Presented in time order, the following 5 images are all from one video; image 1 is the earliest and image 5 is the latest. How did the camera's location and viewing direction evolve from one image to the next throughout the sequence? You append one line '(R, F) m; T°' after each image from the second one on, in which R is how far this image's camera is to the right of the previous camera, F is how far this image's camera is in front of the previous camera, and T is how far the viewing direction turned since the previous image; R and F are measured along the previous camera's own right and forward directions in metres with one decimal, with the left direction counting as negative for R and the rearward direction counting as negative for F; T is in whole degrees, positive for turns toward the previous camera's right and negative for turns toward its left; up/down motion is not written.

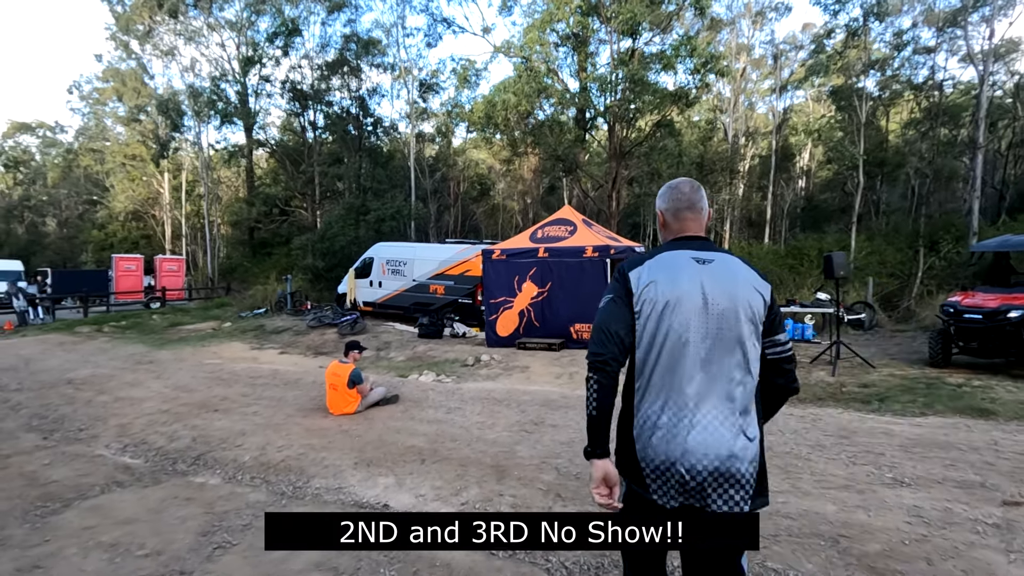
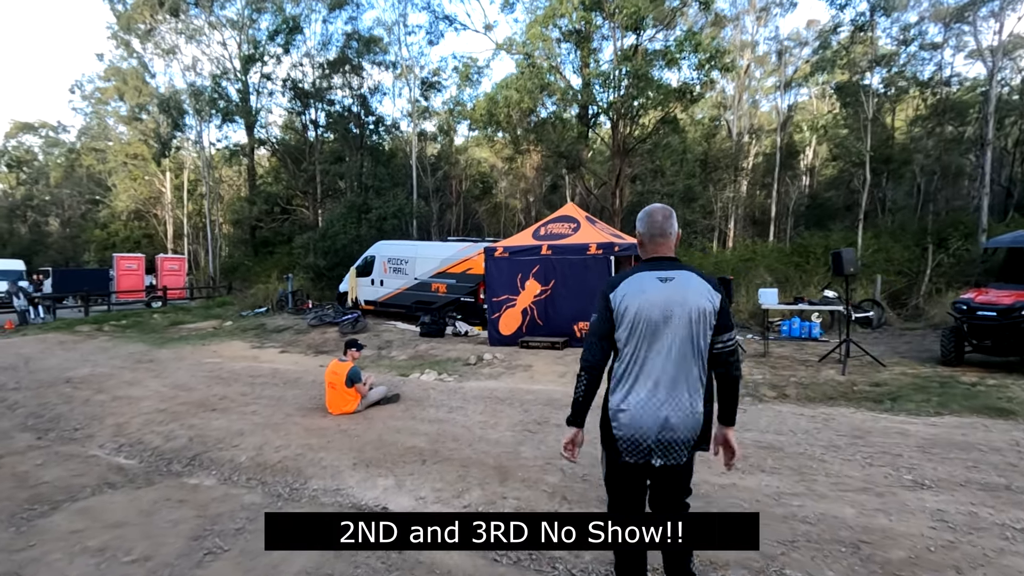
(0.0, +0.1) m; 0°
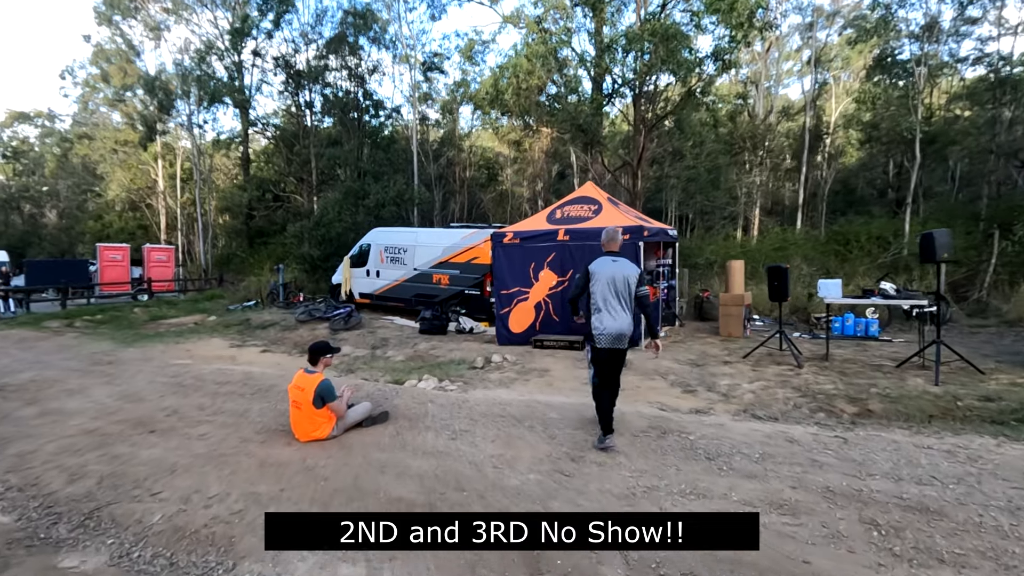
(-0.2, +1.6) m; 0°
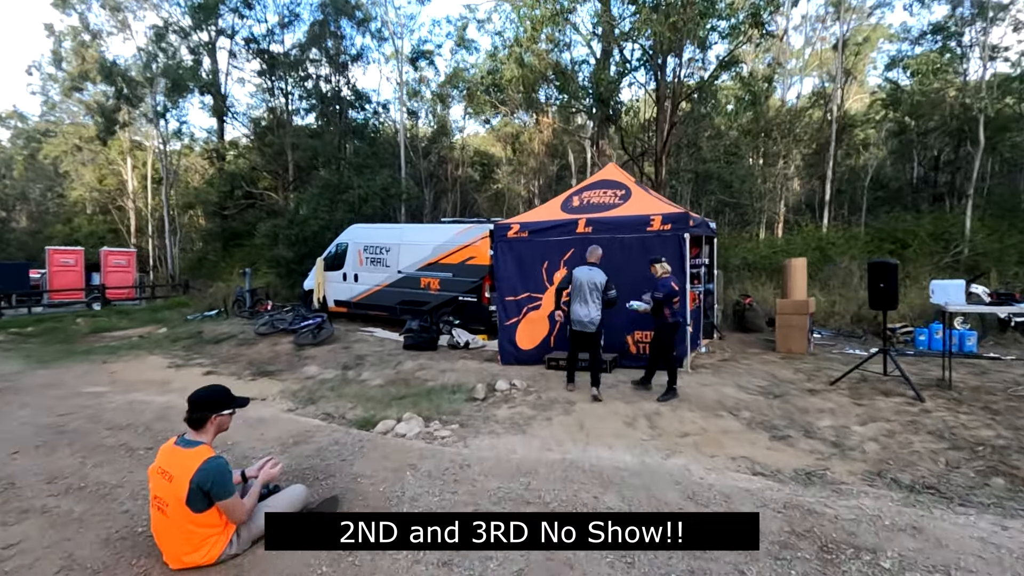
(-0.3, +2.3) m; +1°
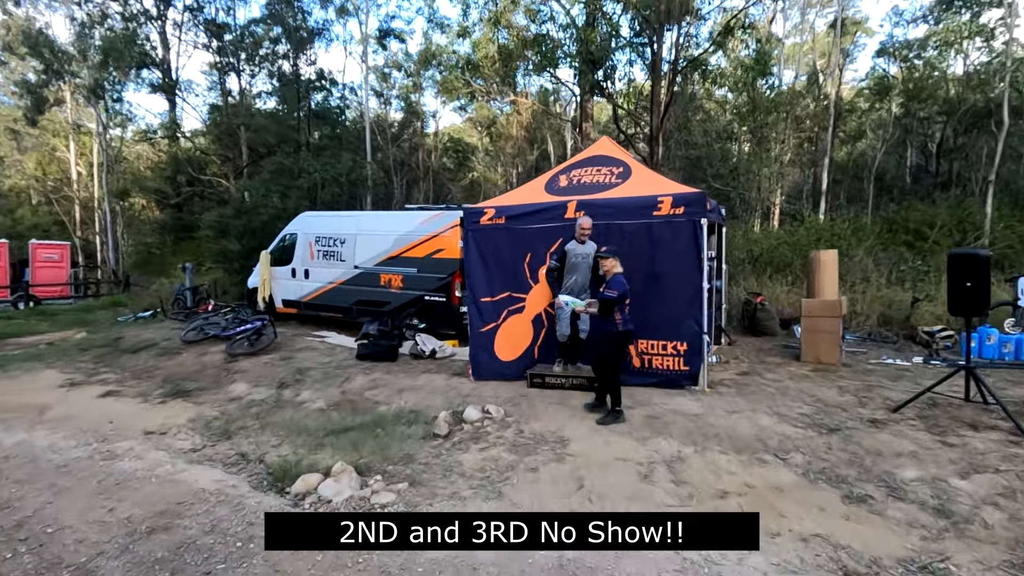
(+0.1, +1.6) m; +2°
